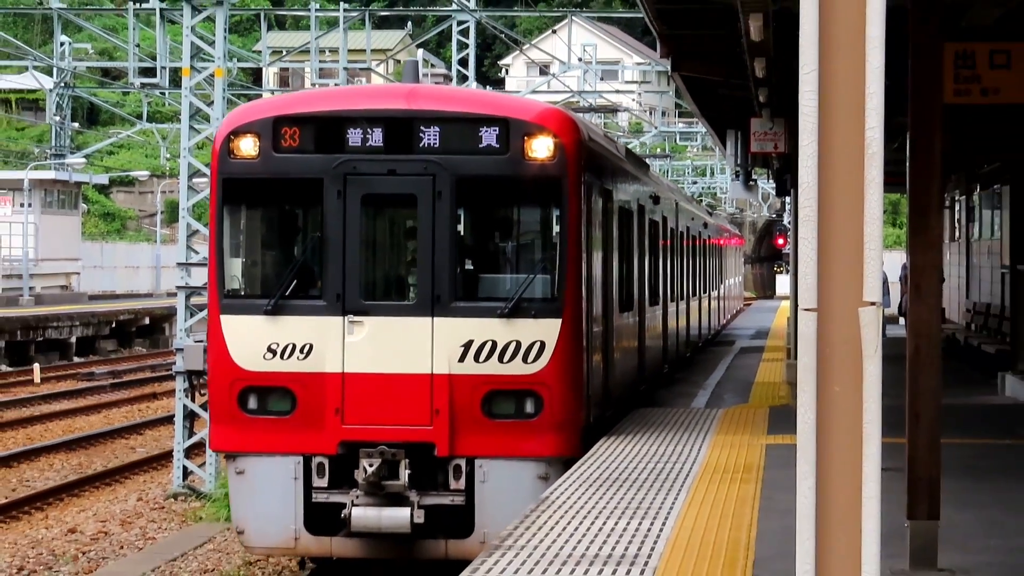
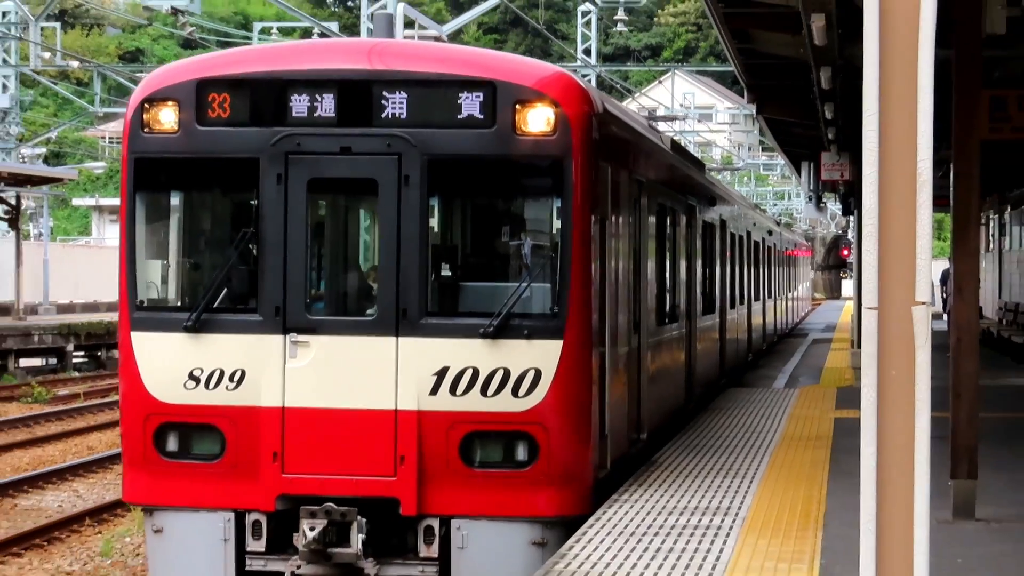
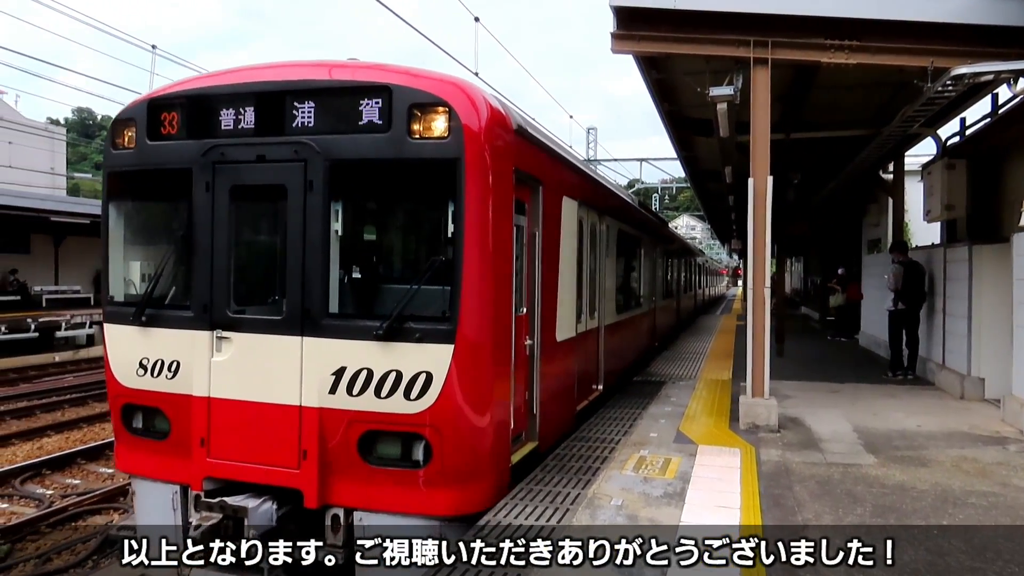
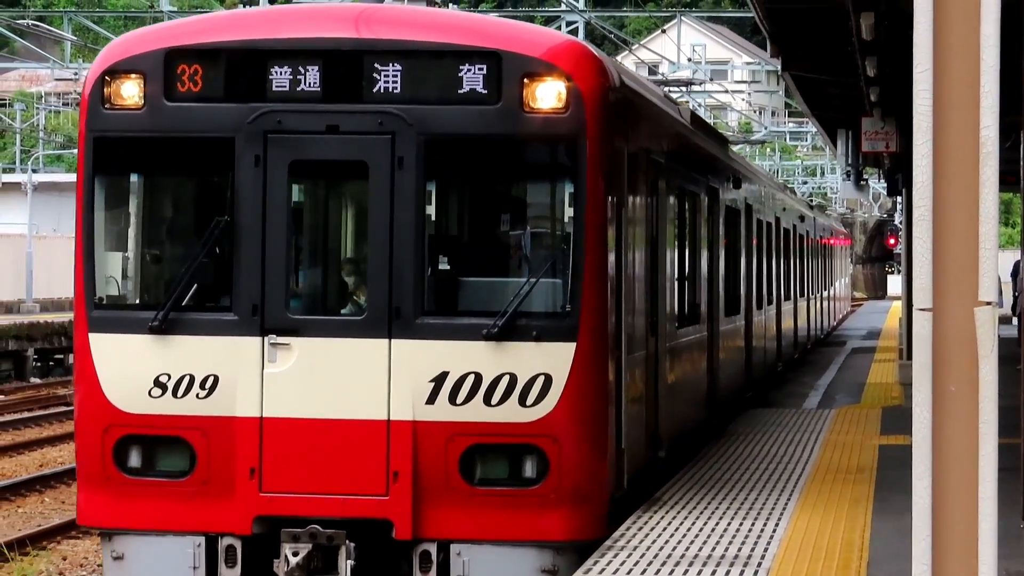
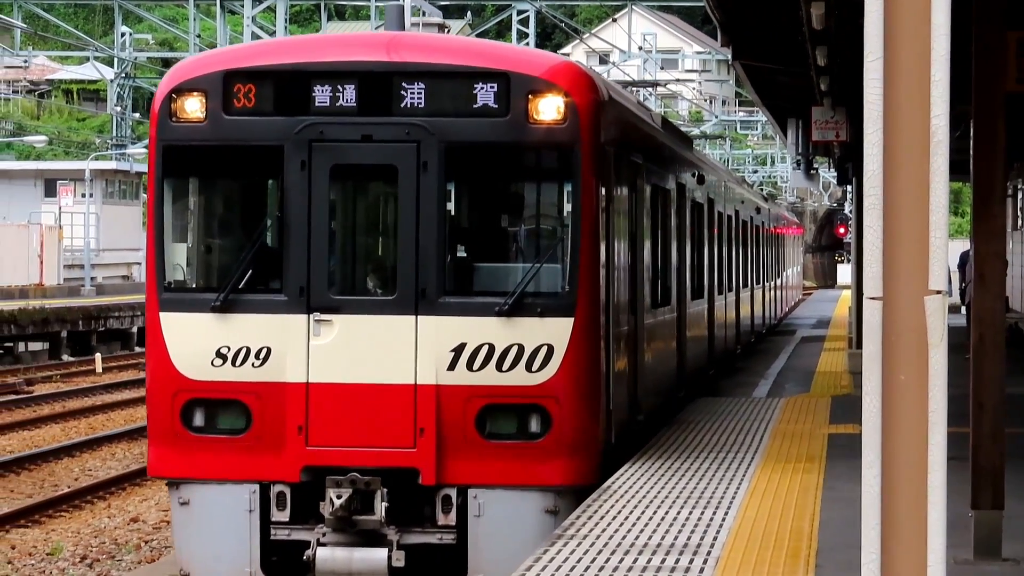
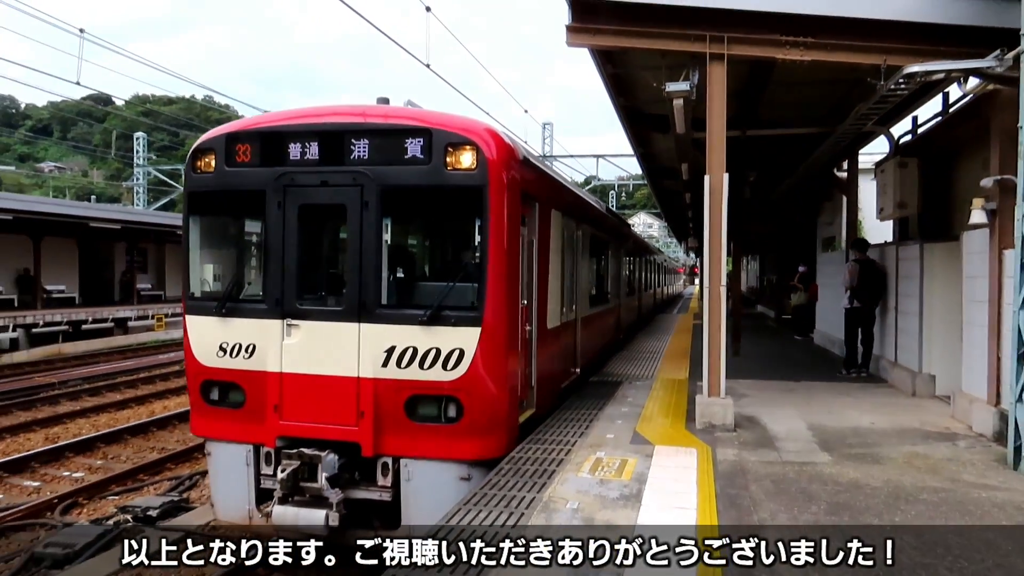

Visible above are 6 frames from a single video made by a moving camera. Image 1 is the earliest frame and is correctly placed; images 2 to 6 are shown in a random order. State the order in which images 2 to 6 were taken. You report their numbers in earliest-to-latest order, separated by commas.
5, 4, 2, 6, 3
